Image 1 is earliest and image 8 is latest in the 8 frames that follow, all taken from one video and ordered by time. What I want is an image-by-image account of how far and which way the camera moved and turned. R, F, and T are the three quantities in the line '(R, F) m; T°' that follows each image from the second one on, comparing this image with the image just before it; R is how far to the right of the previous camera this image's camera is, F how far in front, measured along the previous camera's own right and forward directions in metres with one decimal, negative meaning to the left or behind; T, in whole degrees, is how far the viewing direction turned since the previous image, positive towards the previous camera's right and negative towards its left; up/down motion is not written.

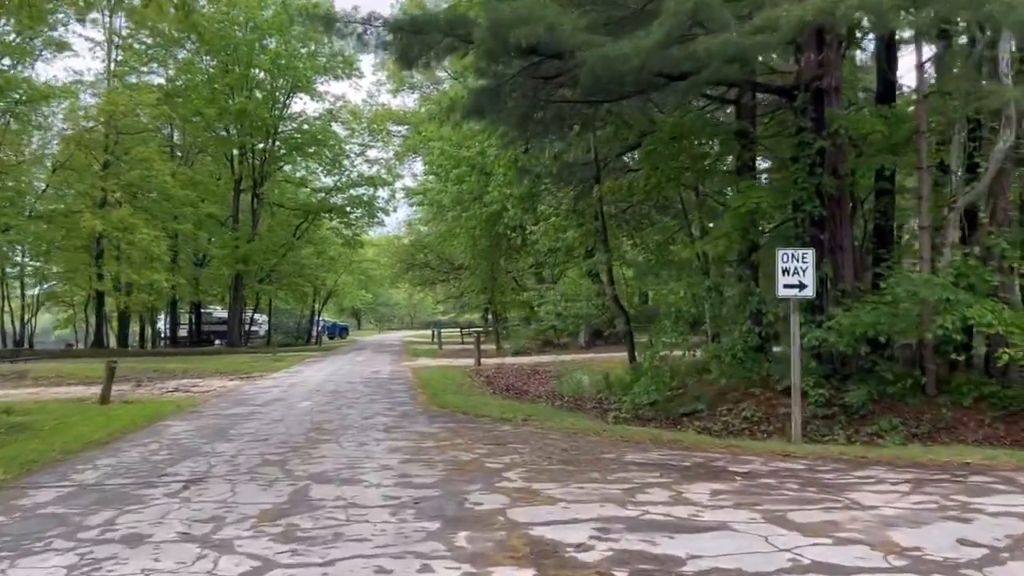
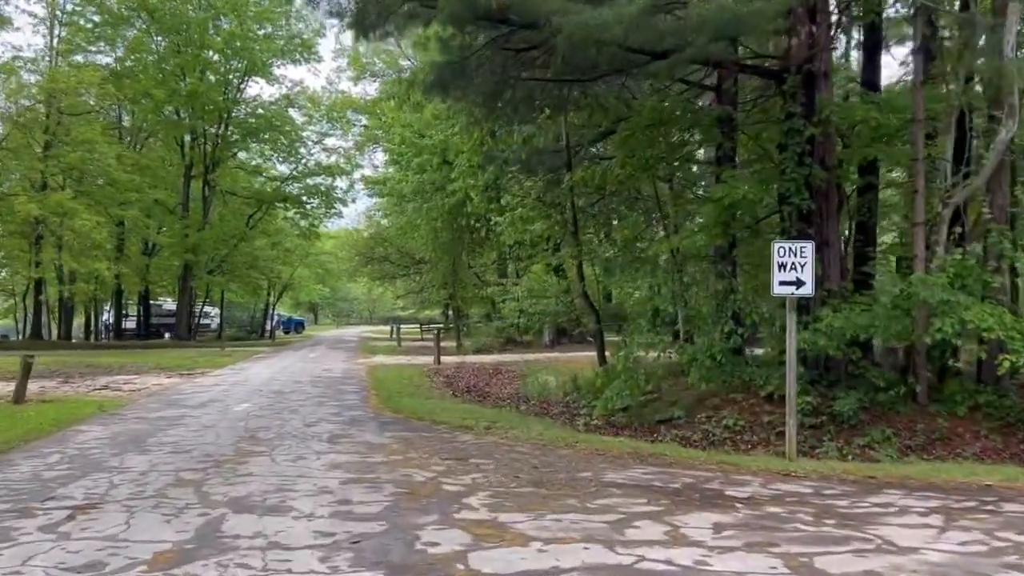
(0.0, +1.1) m; +3°
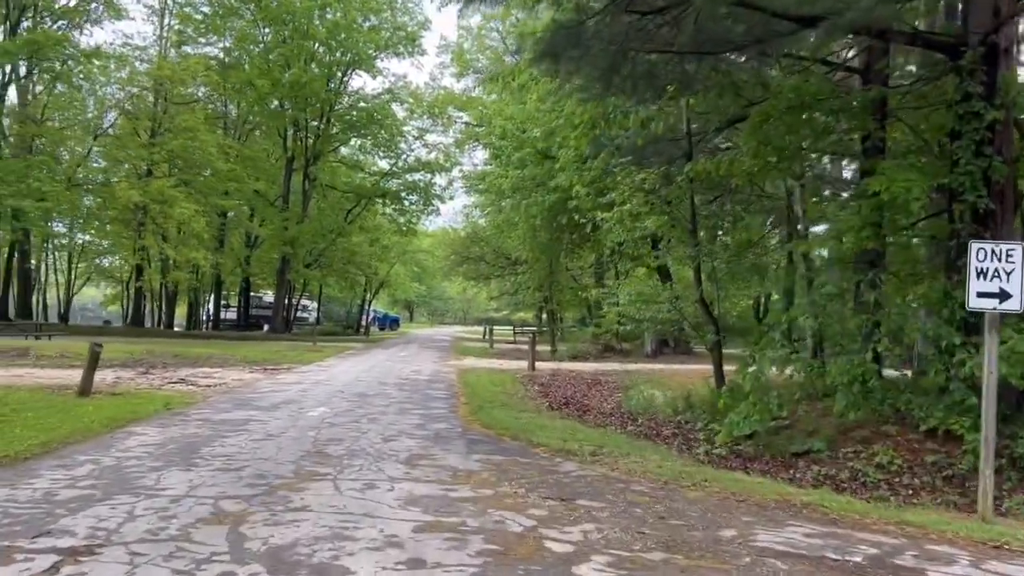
(-0.2, +1.5) m; -6°
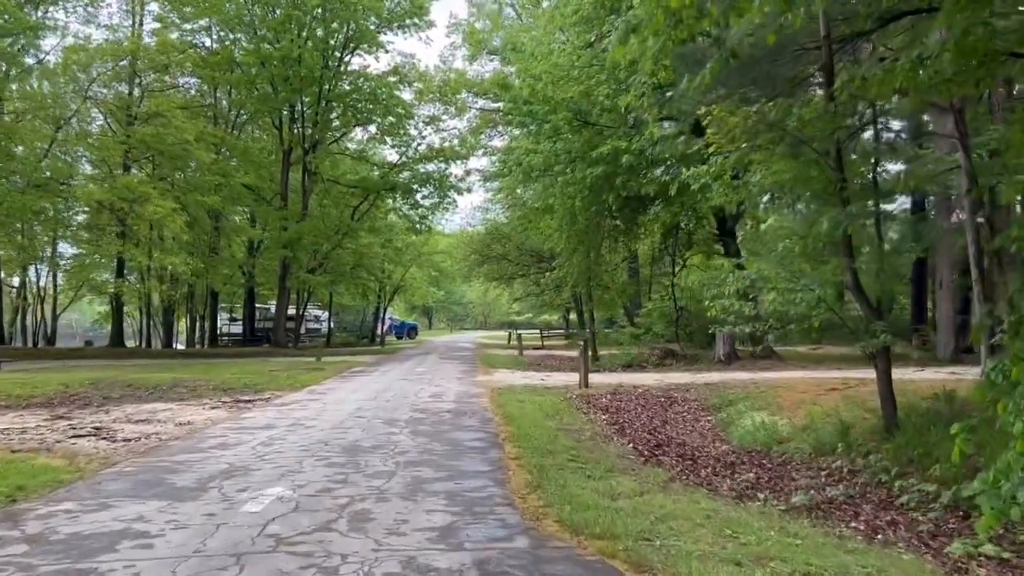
(-0.5, +4.4) m; -1°
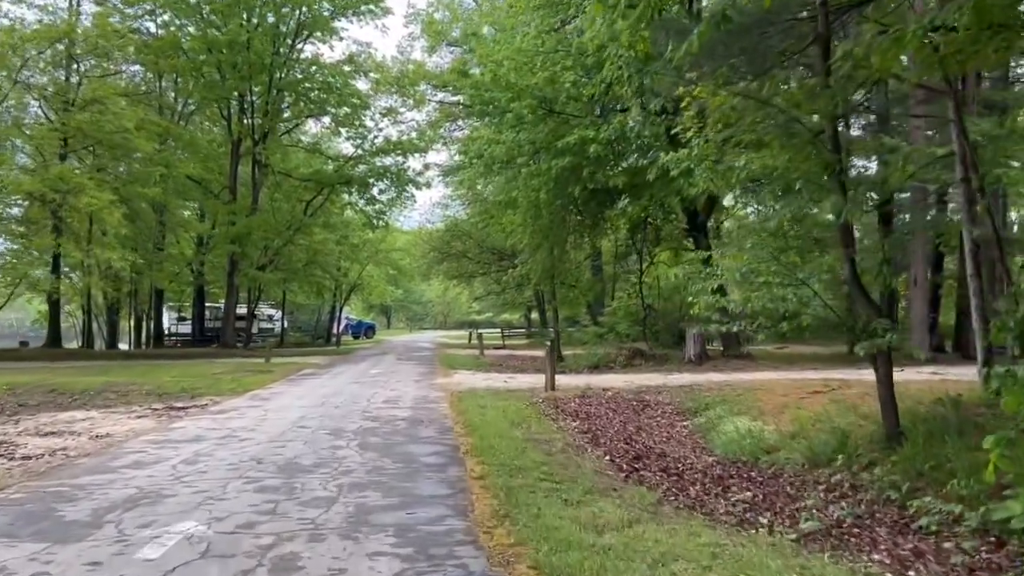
(0.0, +1.0) m; +3°
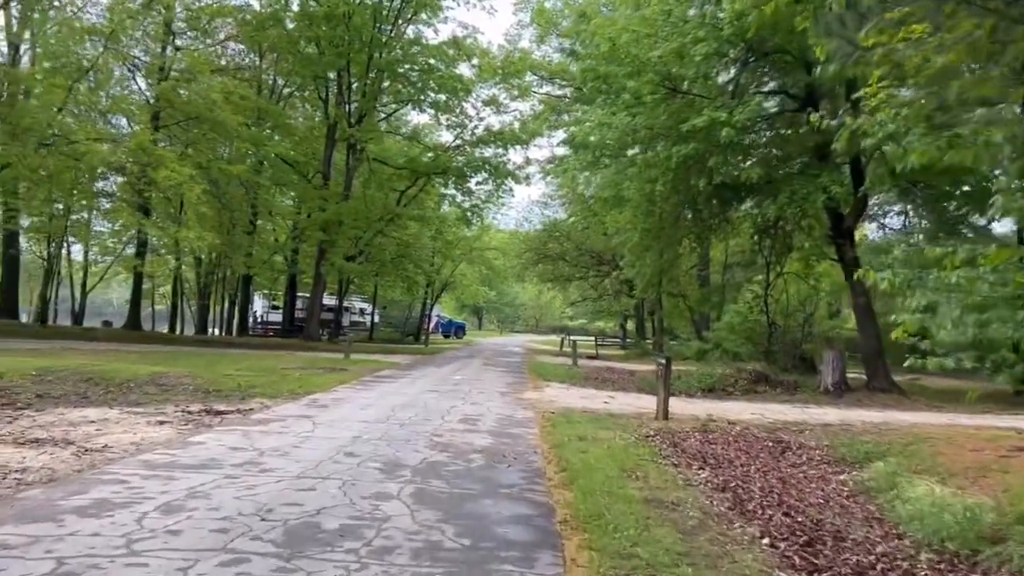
(-0.2, +2.4) m; -6°
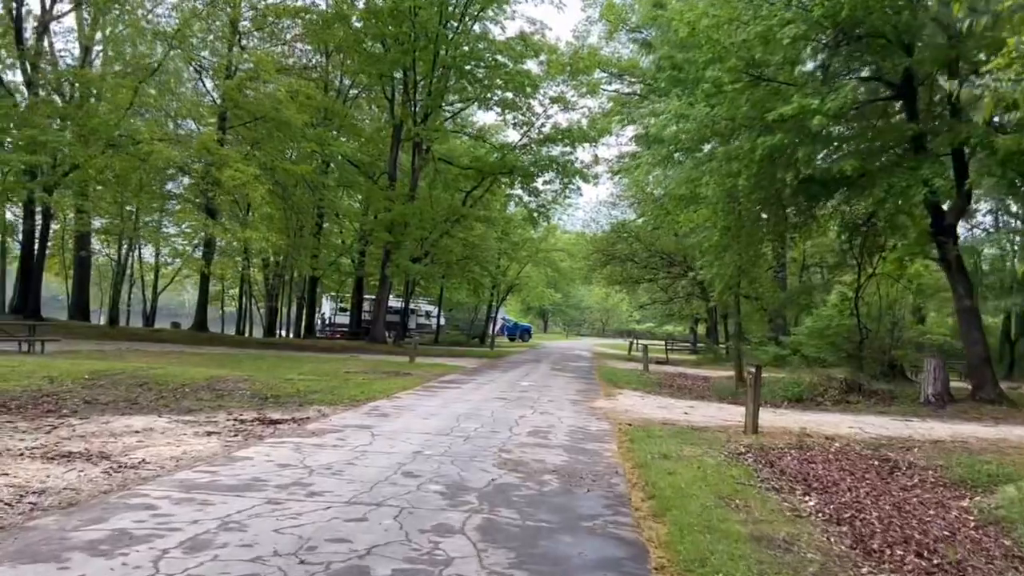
(-0.1, +0.9) m; -4°
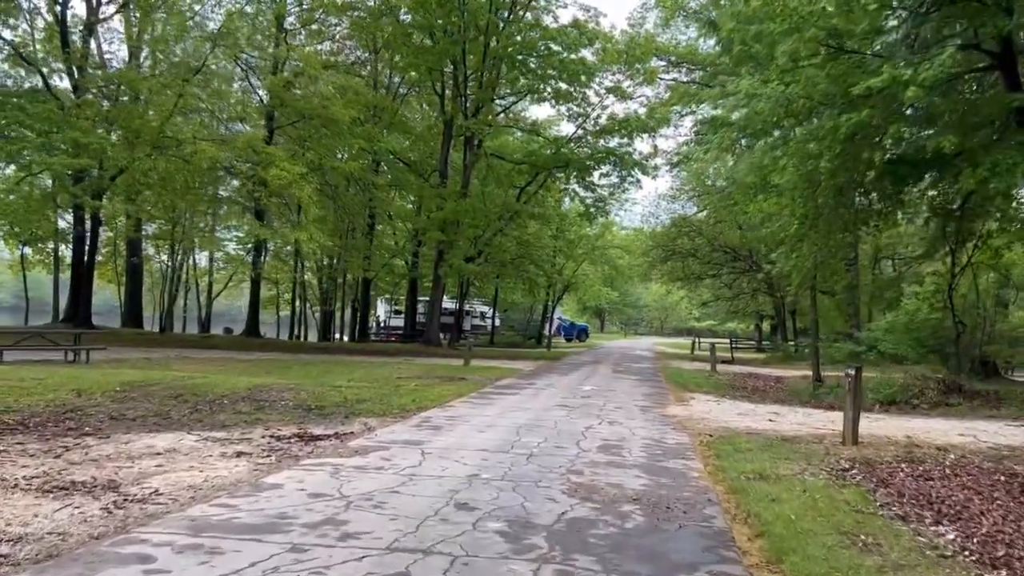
(-0.1, +1.1) m; -4°
